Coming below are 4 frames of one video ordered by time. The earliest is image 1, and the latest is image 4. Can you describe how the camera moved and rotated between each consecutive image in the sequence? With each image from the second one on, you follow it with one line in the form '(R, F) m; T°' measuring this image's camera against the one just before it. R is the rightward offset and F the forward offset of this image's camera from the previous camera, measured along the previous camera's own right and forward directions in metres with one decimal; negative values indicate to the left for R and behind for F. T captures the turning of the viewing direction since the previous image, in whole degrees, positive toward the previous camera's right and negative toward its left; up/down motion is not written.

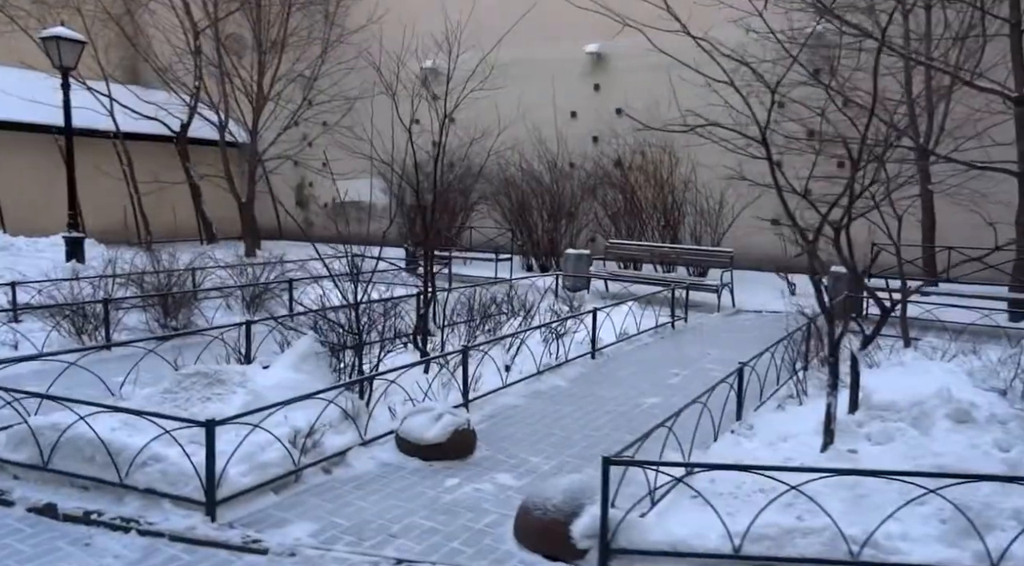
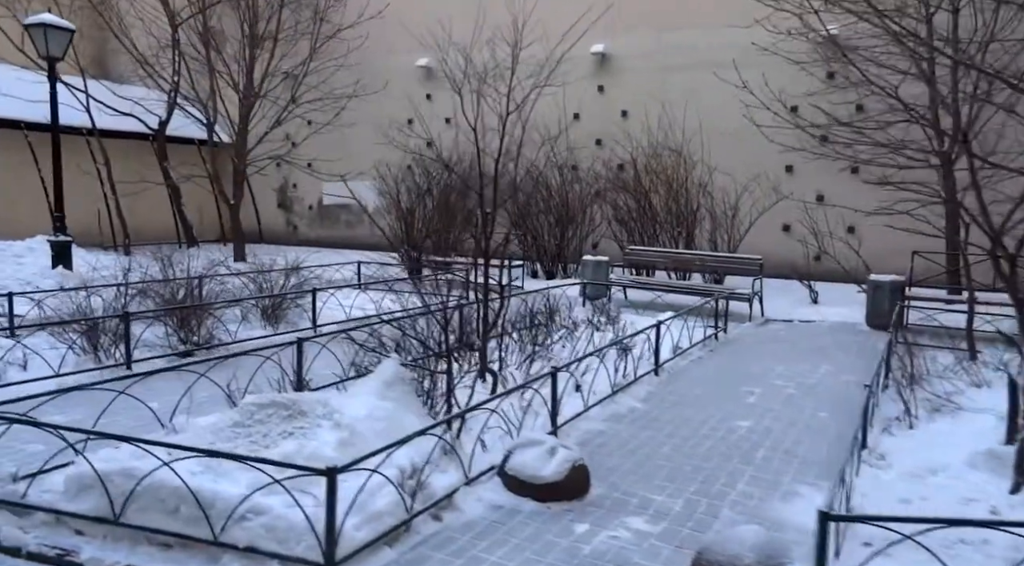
(-0.8, +0.5) m; +3°
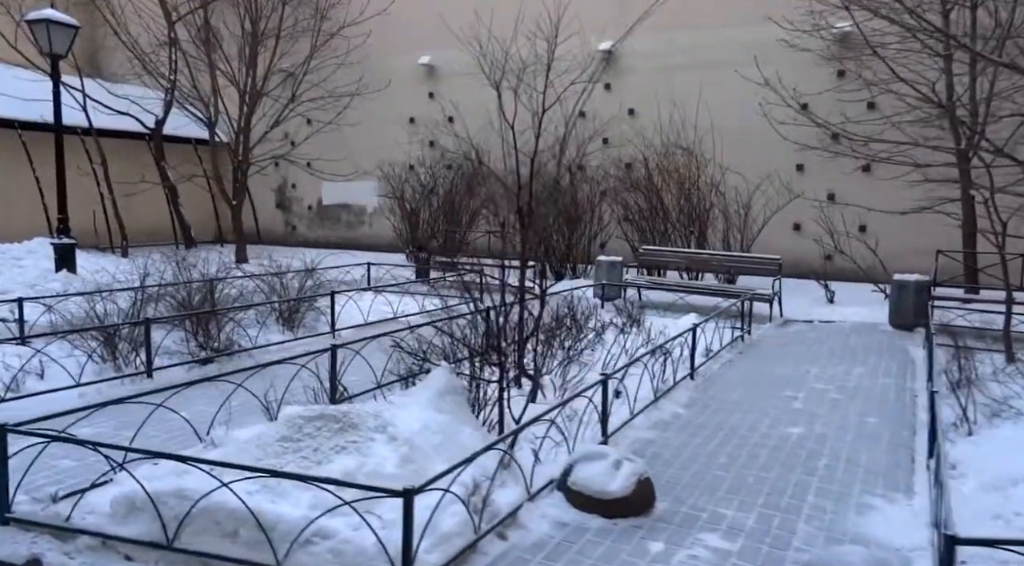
(-0.4, +0.2) m; +1°
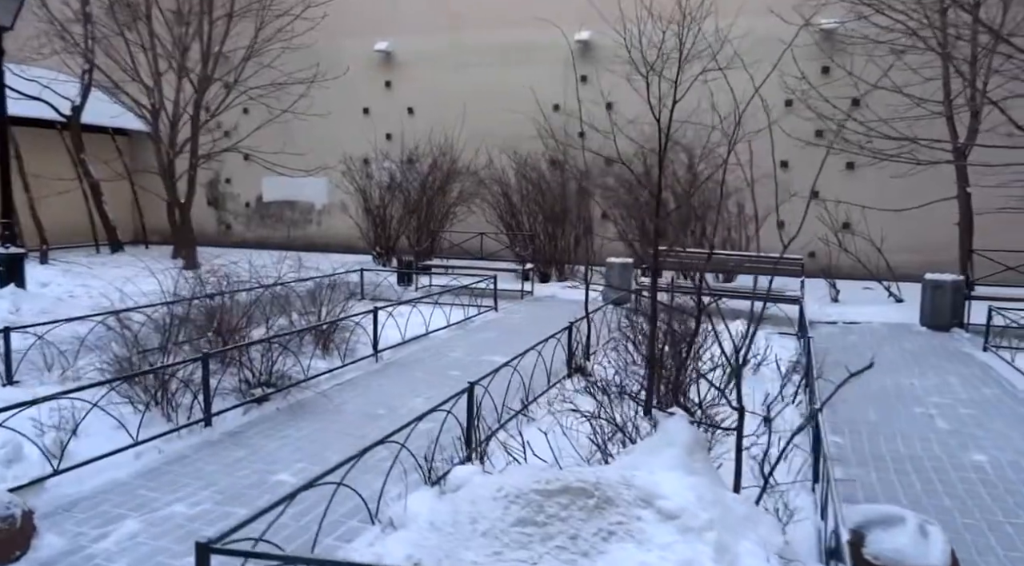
(-1.5, +0.9) m; +8°
